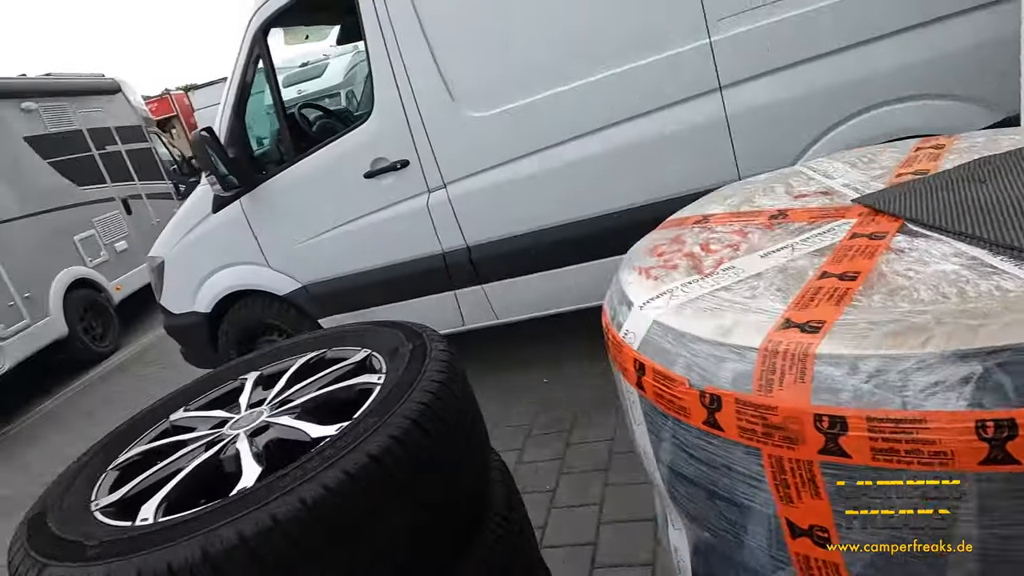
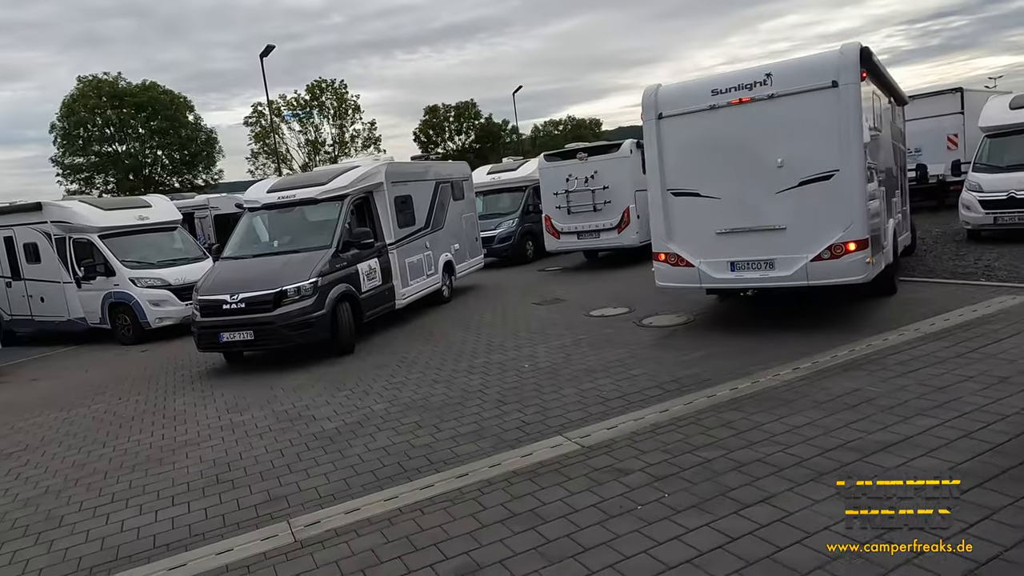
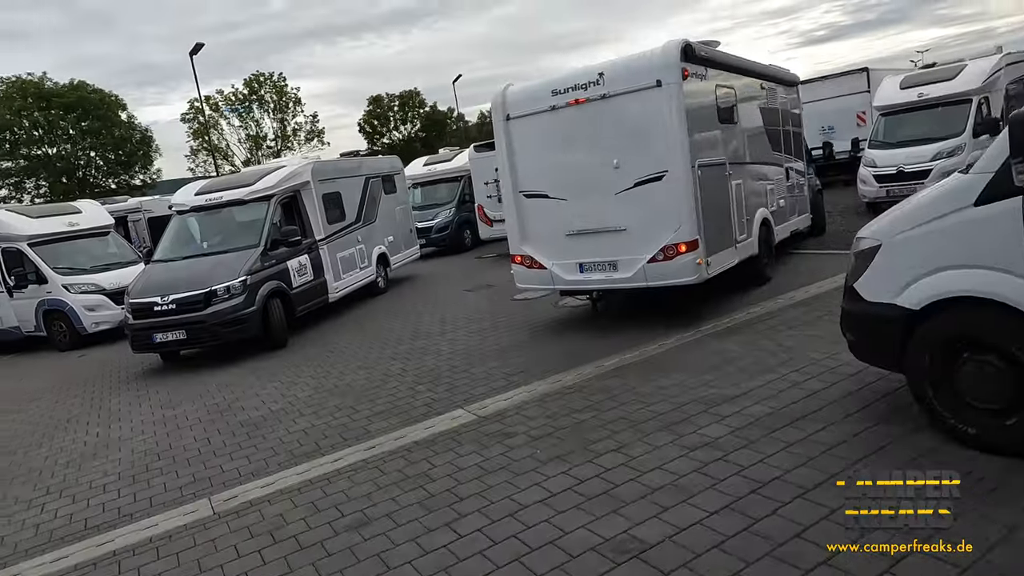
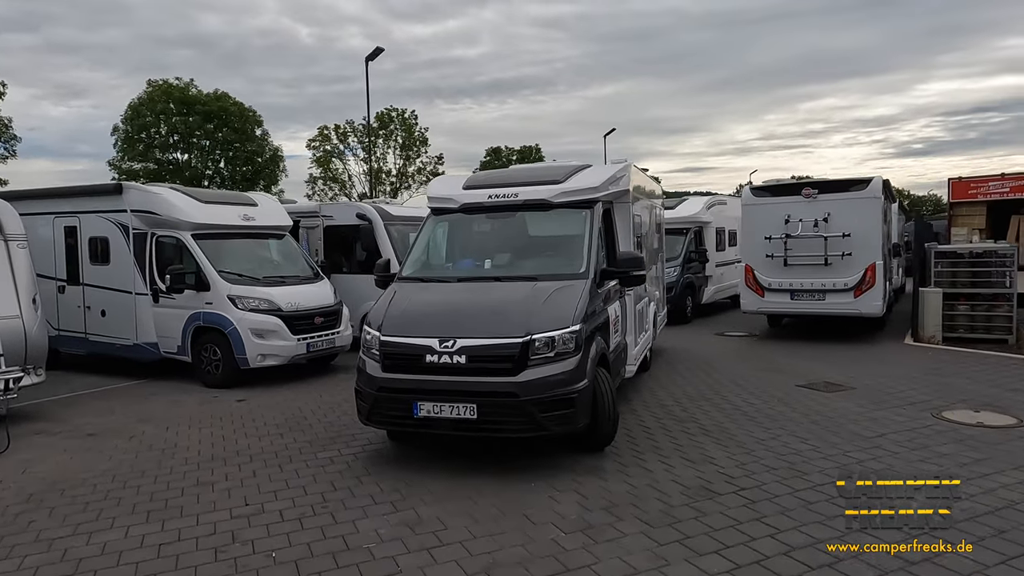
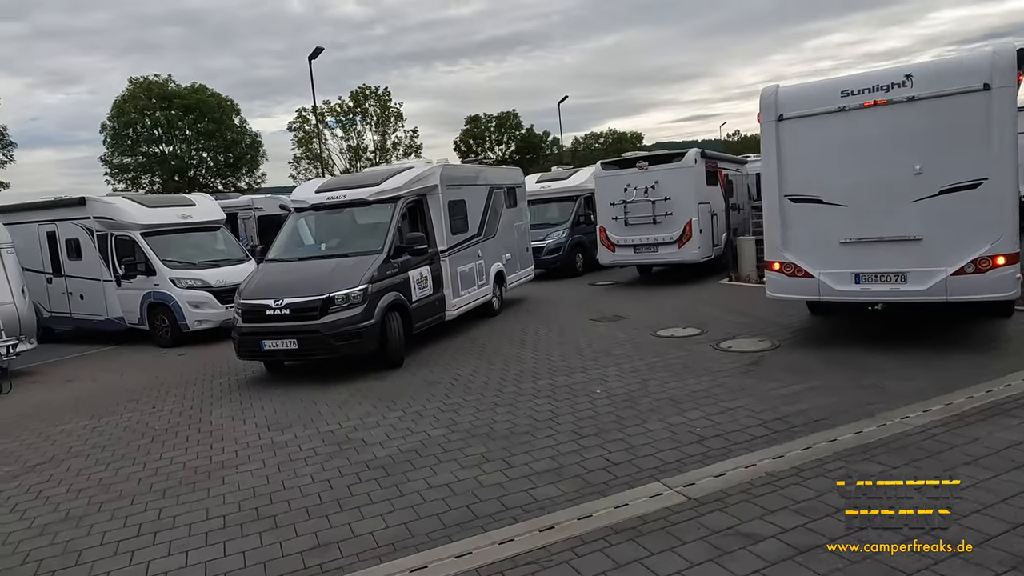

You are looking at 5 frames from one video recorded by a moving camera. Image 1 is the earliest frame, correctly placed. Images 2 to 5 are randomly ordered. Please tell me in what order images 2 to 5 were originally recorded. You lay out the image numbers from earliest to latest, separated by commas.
3, 2, 5, 4
